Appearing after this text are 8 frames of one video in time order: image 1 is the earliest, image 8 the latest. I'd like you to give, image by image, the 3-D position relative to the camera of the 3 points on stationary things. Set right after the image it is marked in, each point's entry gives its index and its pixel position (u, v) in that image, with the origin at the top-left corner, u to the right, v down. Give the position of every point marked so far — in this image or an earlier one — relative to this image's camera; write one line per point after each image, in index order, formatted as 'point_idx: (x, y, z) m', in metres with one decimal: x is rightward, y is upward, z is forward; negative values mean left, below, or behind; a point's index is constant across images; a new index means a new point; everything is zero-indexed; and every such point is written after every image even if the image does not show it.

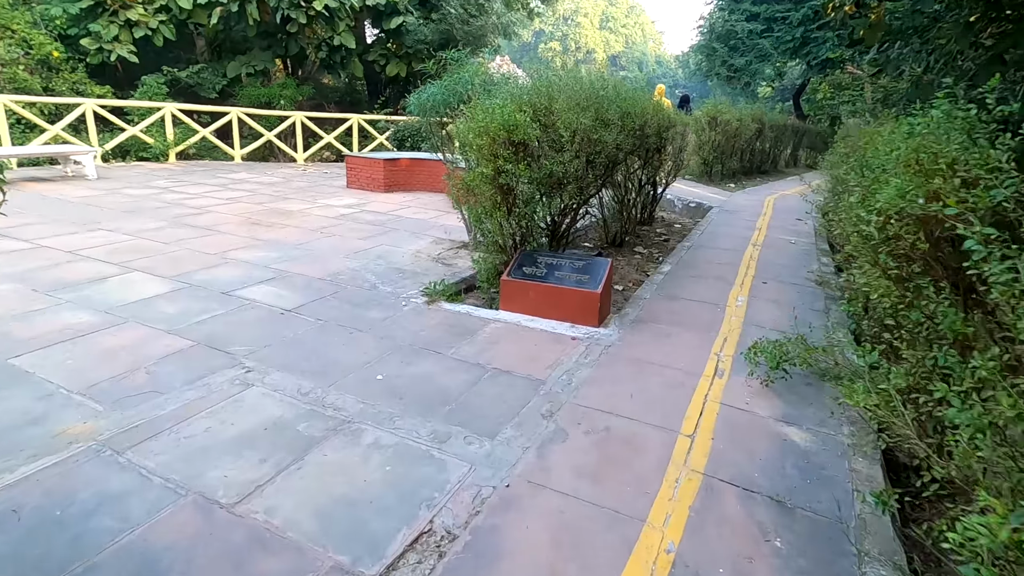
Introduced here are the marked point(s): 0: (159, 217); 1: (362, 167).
0: (-2.7, +0.6, +4.1) m
1: (-1.6, +1.3, +5.8) m
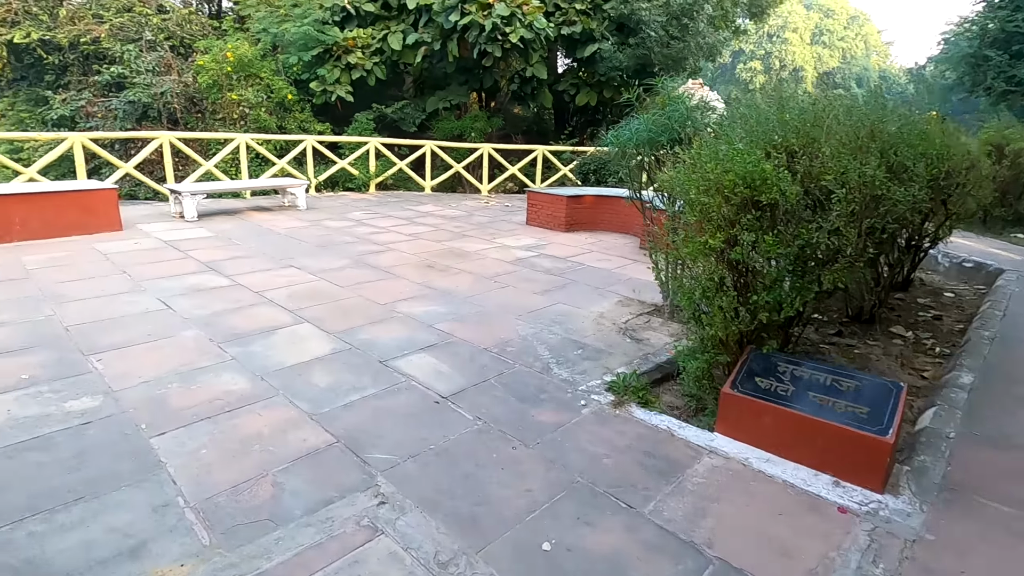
0: (-1.3, +0.3, +4.2) m
1: (+0.3, +0.9, +5.5) m
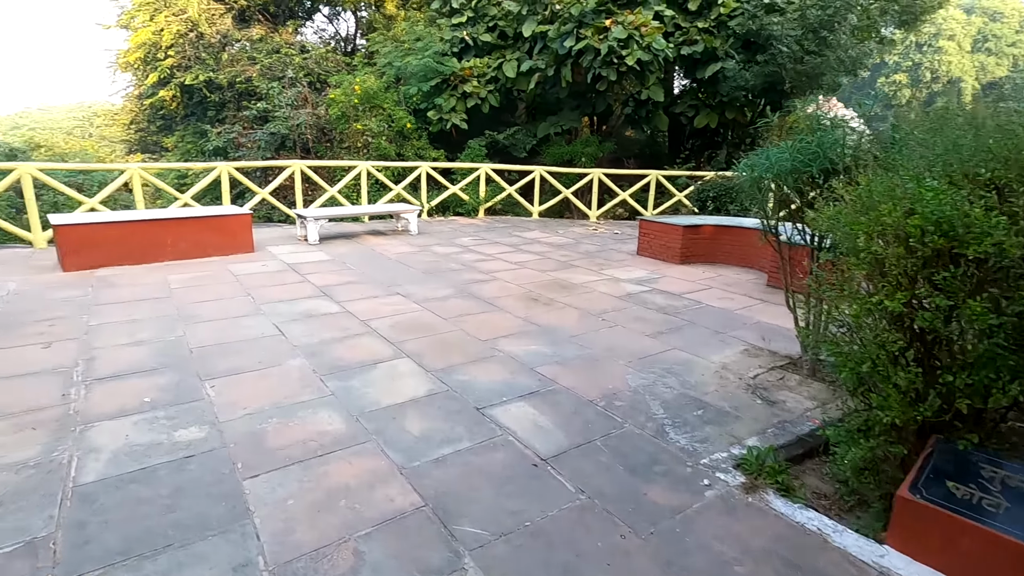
0: (-0.5, 0.0, +4.1) m
1: (+1.4, +0.5, +5.1) m
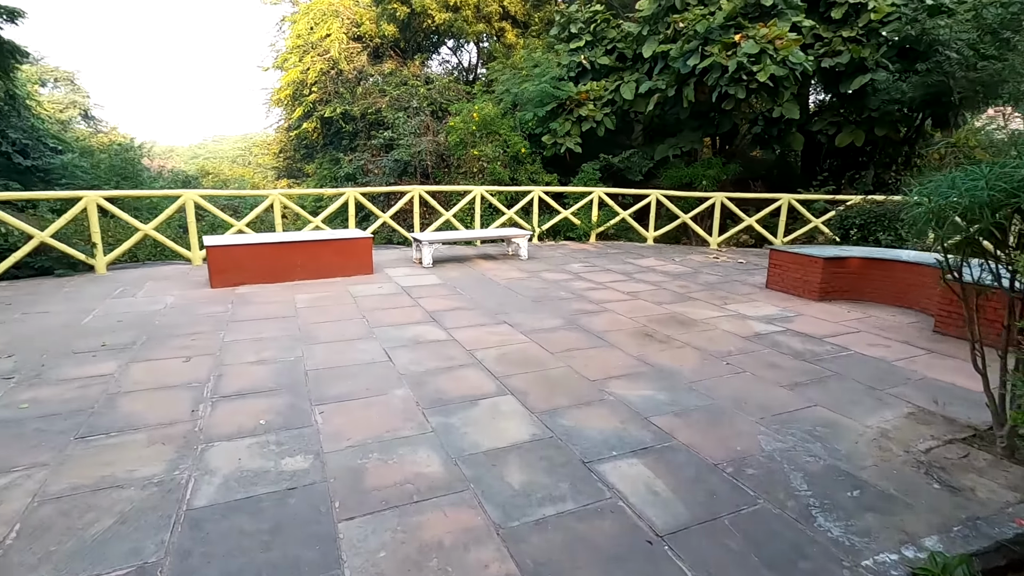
0: (+0.3, -0.2, +4.0) m
1: (+2.4, +0.2, +4.6) m
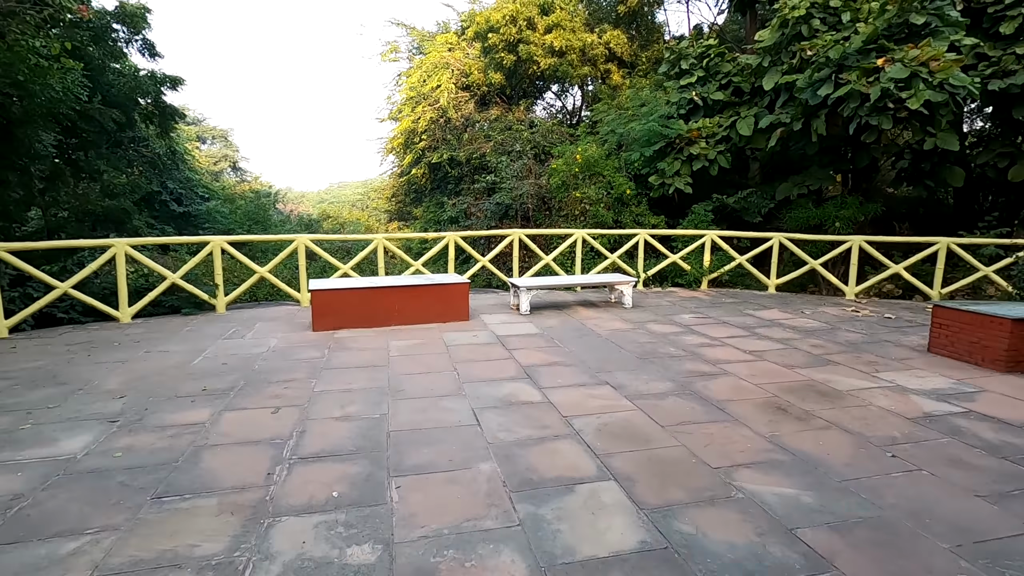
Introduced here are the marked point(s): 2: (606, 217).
0: (+1.0, -0.6, +3.5) m
1: (+3.2, -0.3, +3.7) m
2: (+1.2, +0.9, +7.1) m
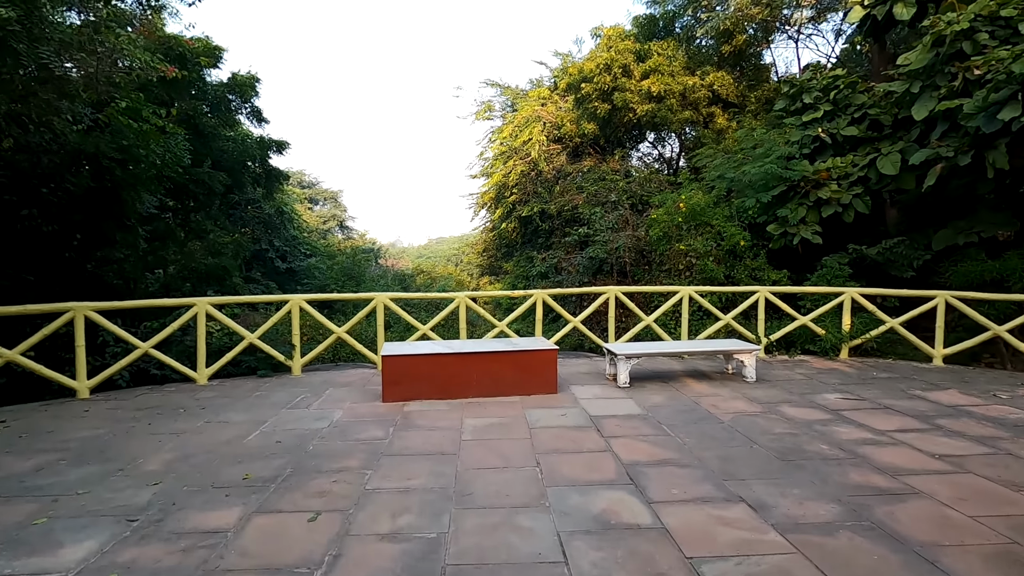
0: (+1.5, -1.0, +2.6) m
1: (+3.7, -0.7, +2.5) m
2: (+2.4, +0.2, +6.2) m
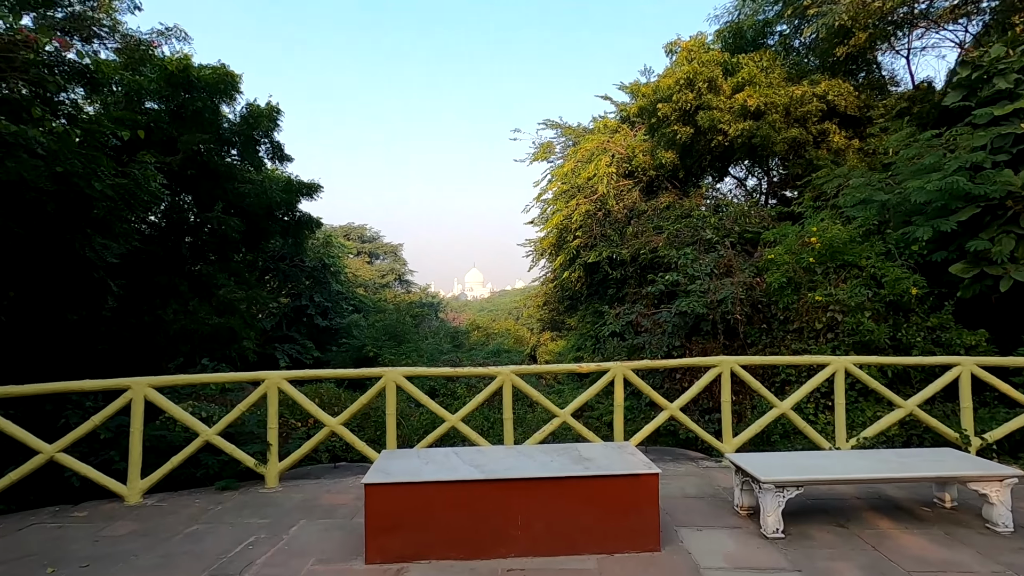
0: (+1.6, -1.2, +0.6) m
1: (+3.8, -0.9, +0.3) m
2: (+2.9, -0.4, +4.2) m
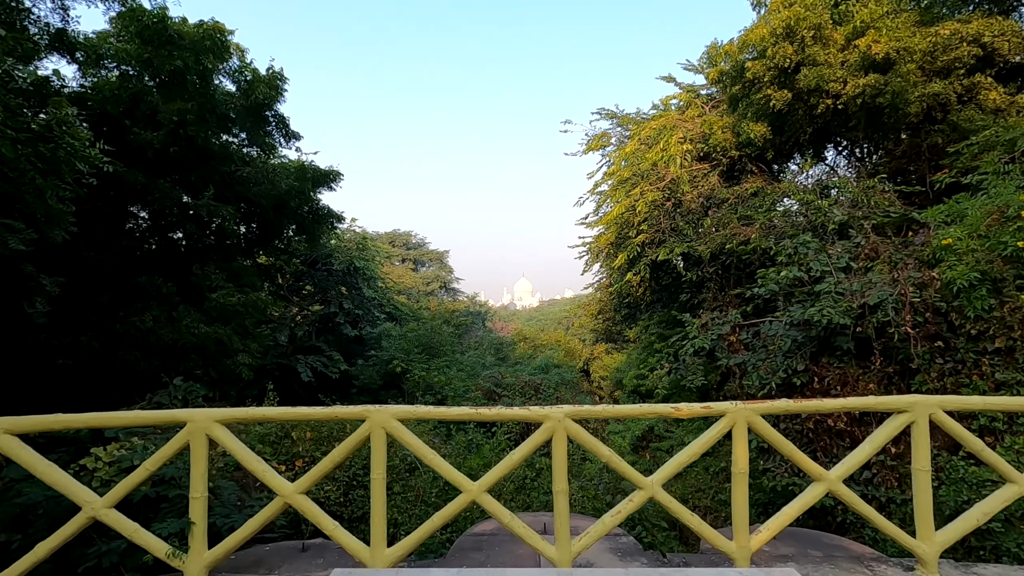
0: (+1.6, -1.1, -0.9) m
1: (+3.7, -0.8, -1.4) m
2: (+3.2, -0.3, +2.6) m
